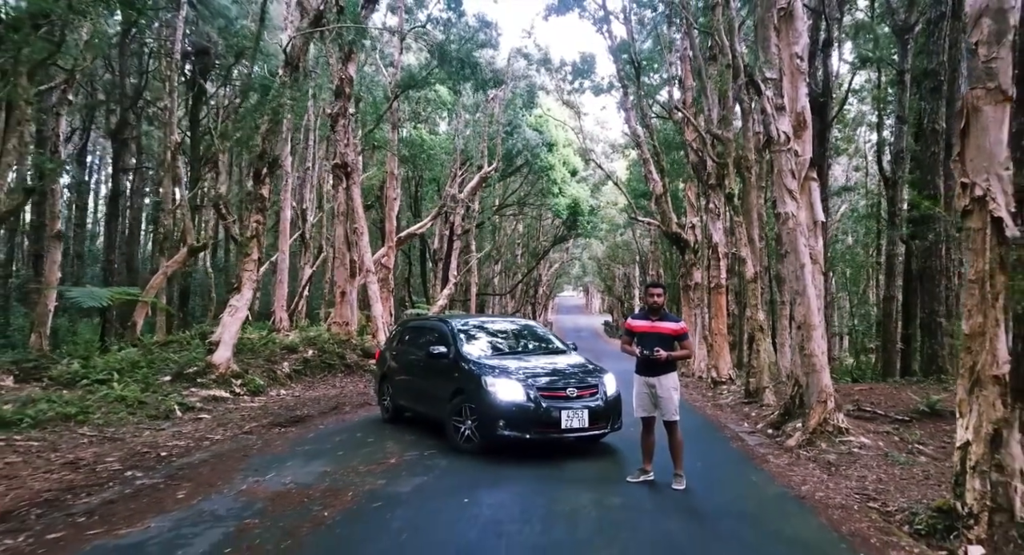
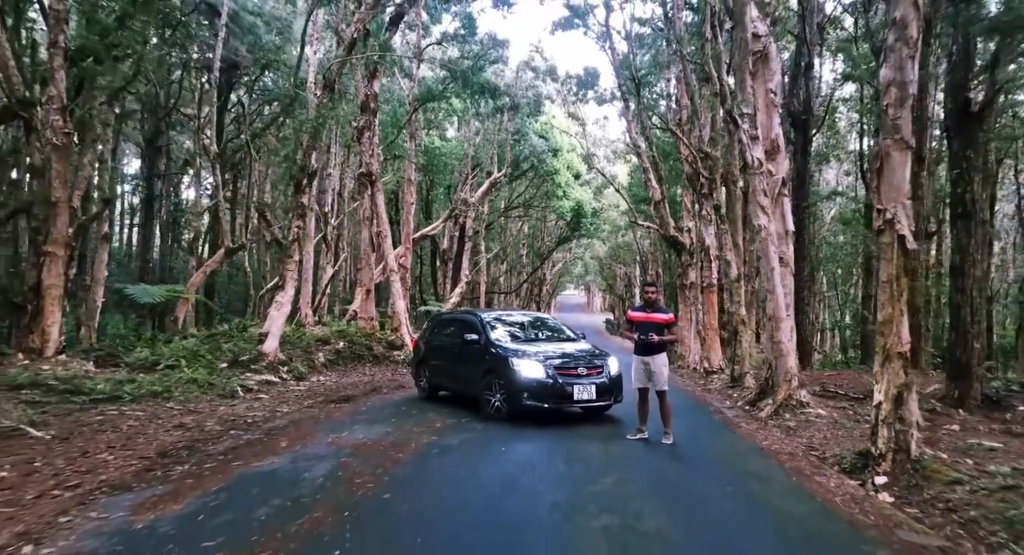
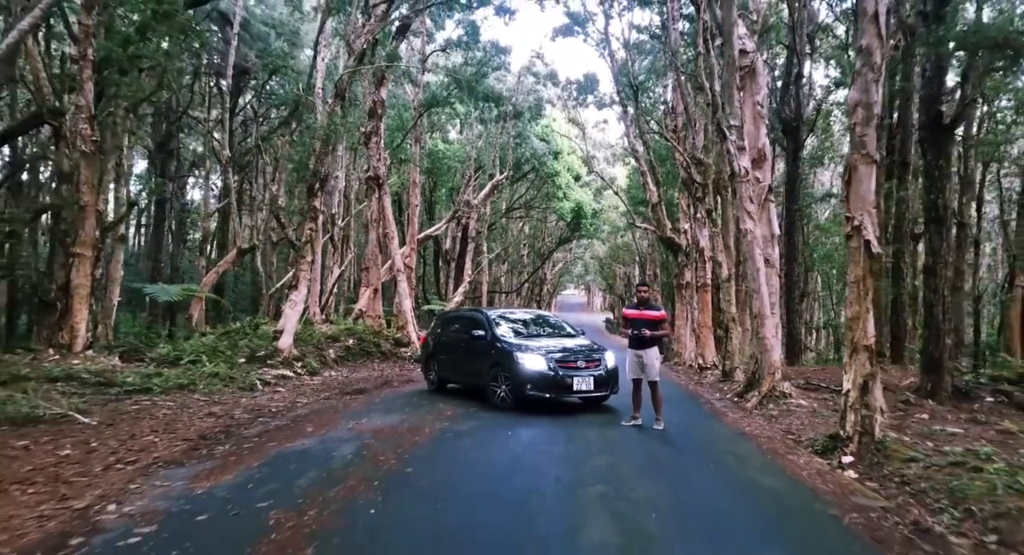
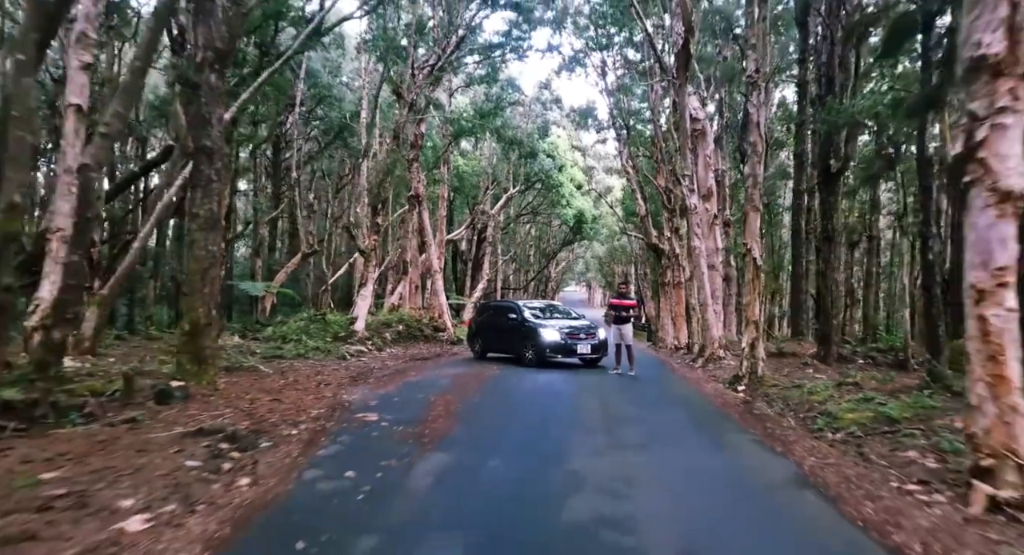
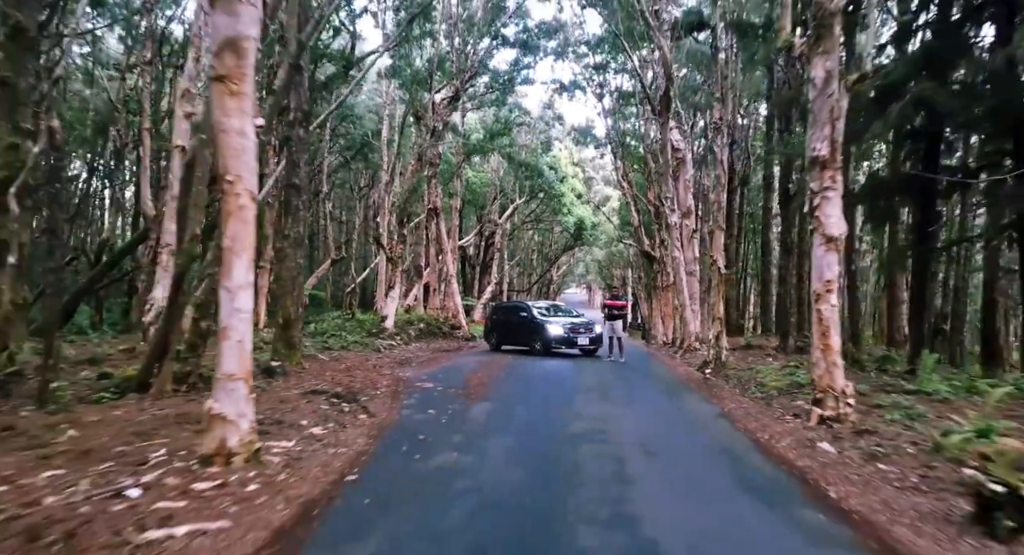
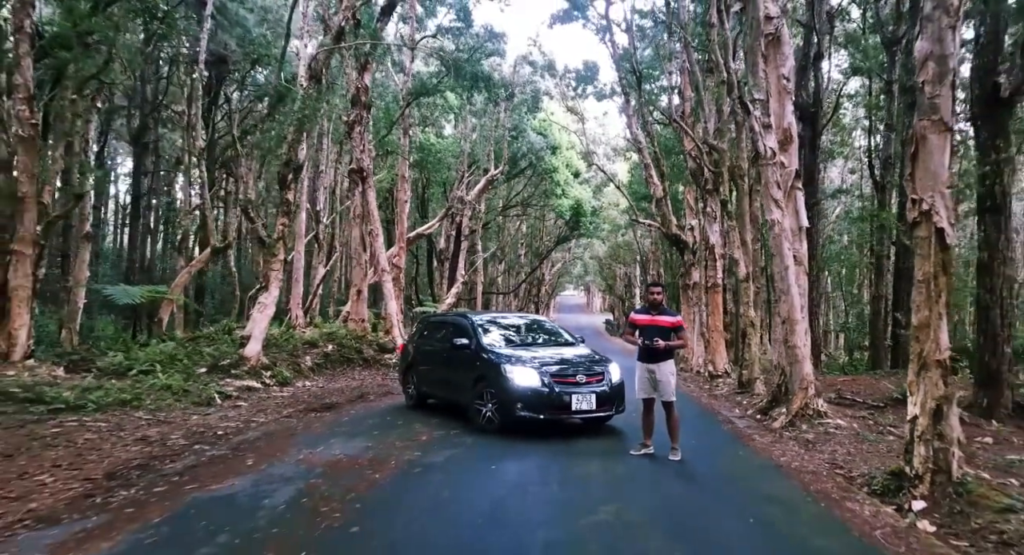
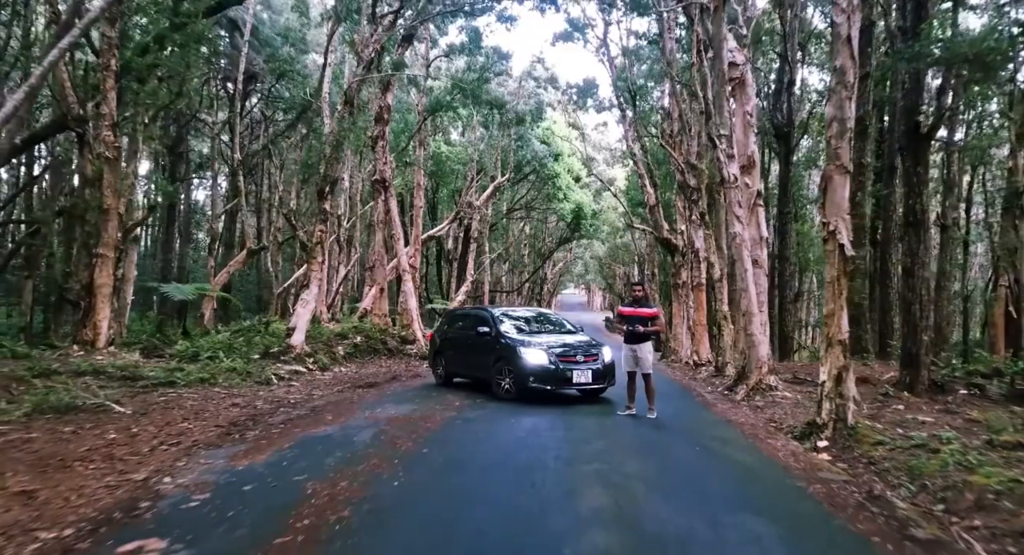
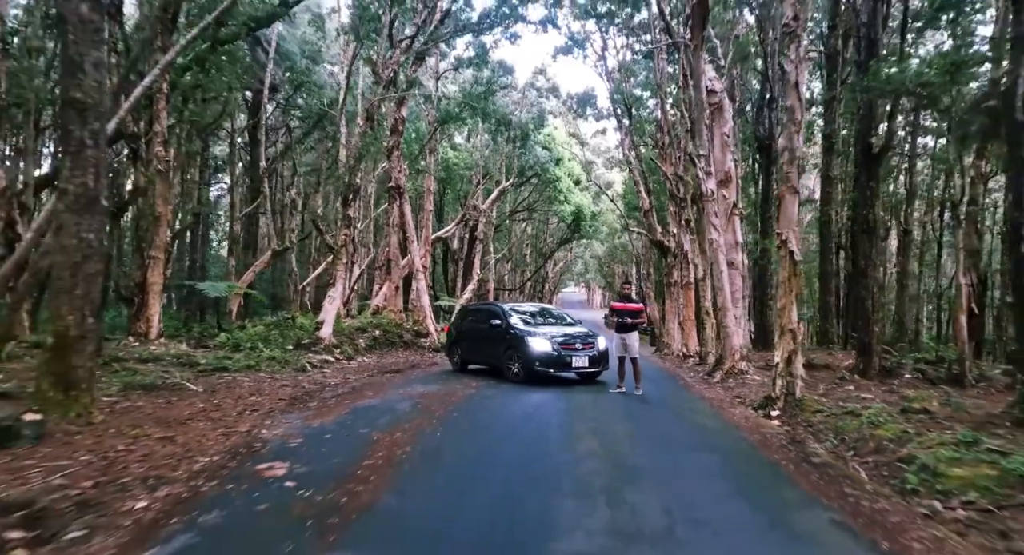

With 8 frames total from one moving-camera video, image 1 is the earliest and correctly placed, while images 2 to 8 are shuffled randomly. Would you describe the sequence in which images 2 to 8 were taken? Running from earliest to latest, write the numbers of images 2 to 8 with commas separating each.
6, 2, 3, 7, 8, 4, 5
